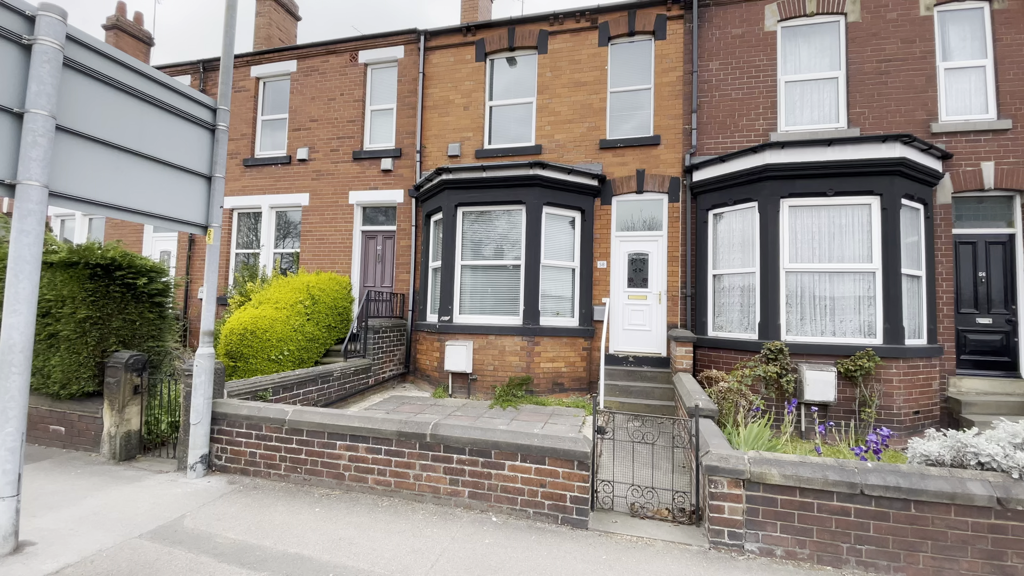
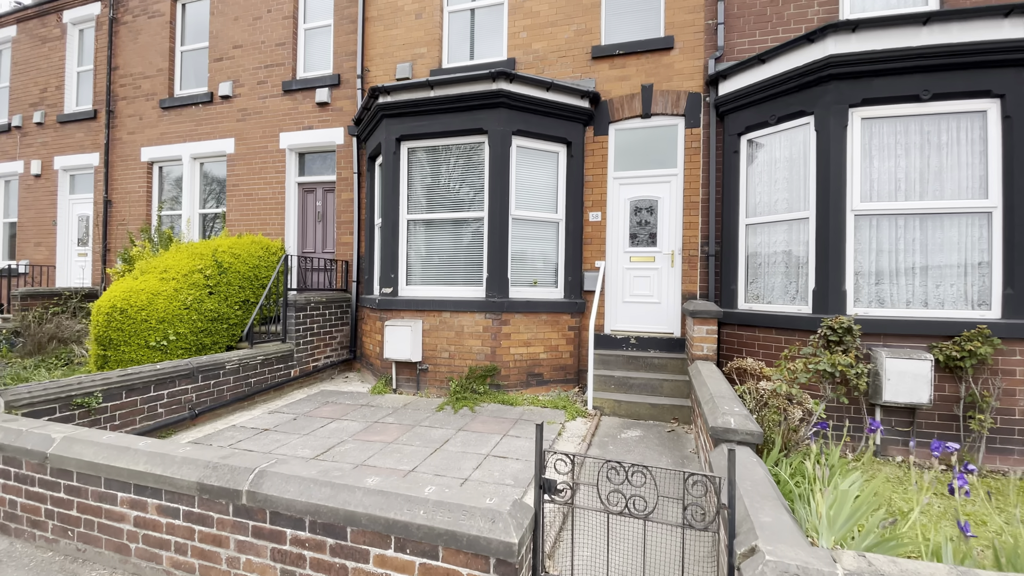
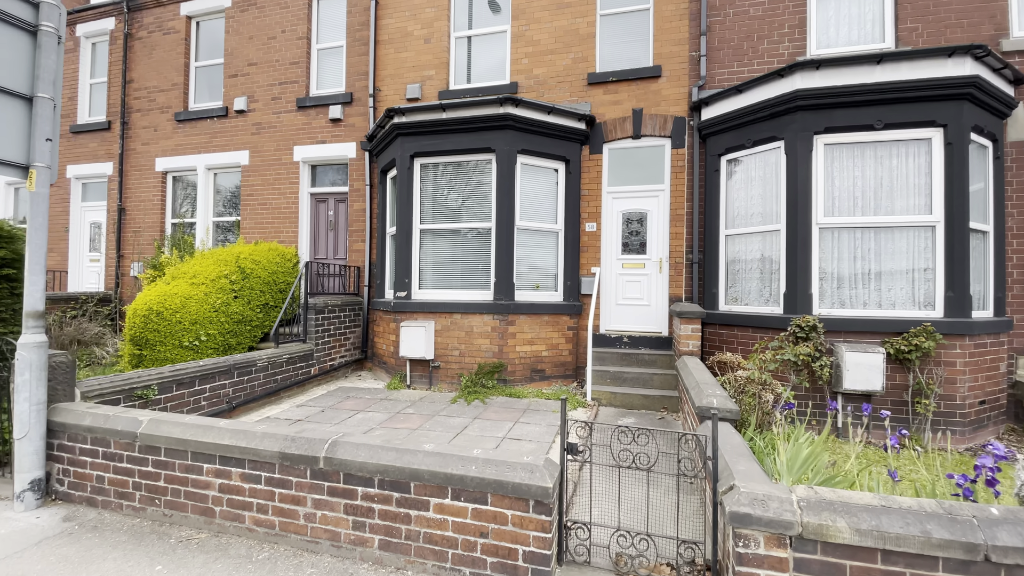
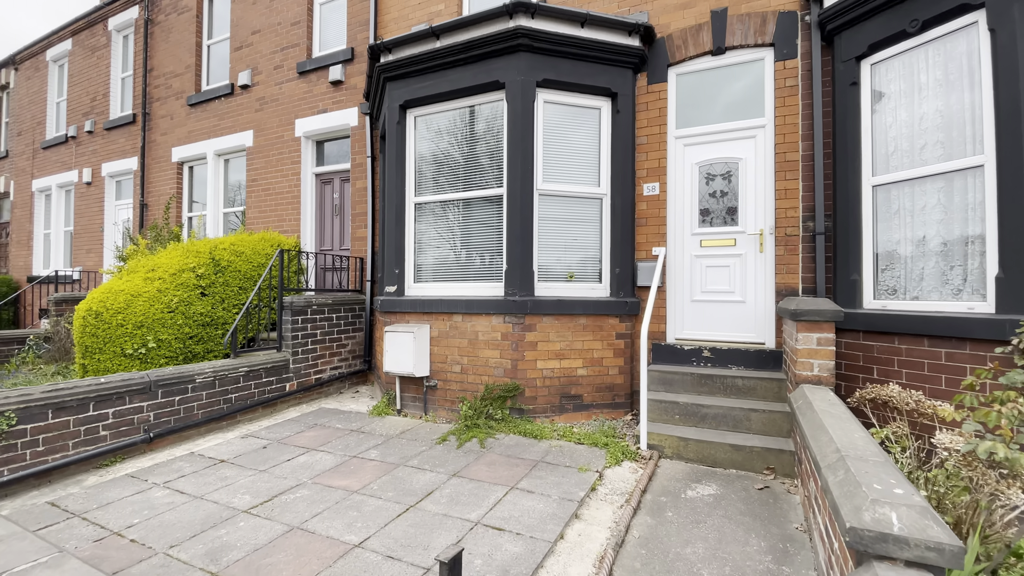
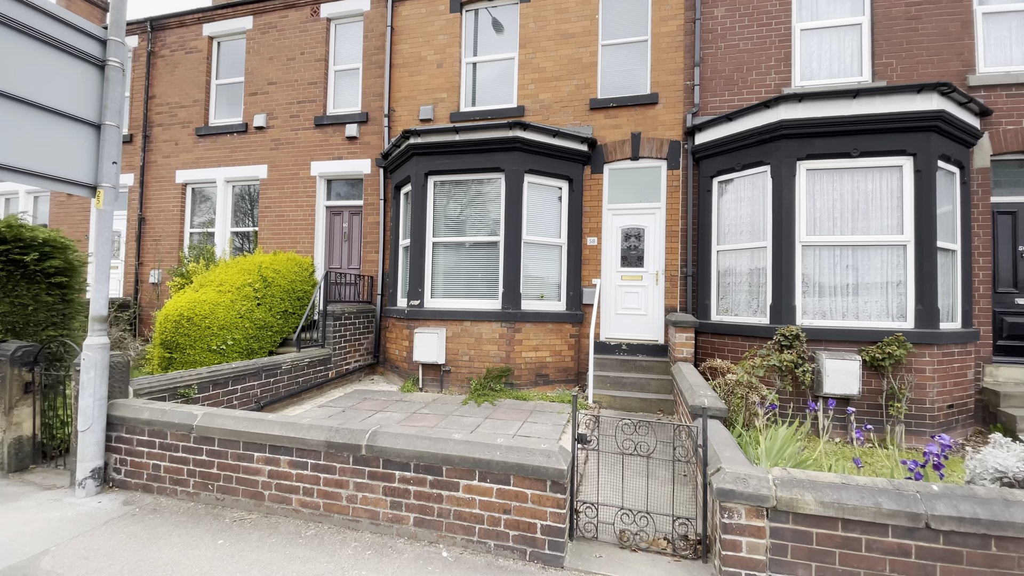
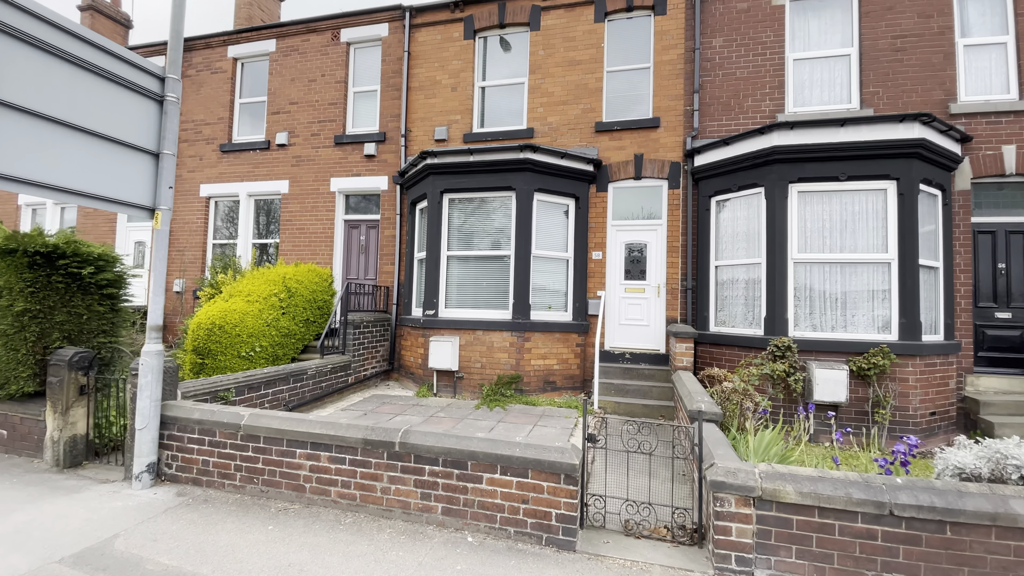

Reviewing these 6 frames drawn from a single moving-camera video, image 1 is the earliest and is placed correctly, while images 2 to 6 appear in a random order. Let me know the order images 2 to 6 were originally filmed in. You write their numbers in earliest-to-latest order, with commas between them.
6, 5, 3, 2, 4
